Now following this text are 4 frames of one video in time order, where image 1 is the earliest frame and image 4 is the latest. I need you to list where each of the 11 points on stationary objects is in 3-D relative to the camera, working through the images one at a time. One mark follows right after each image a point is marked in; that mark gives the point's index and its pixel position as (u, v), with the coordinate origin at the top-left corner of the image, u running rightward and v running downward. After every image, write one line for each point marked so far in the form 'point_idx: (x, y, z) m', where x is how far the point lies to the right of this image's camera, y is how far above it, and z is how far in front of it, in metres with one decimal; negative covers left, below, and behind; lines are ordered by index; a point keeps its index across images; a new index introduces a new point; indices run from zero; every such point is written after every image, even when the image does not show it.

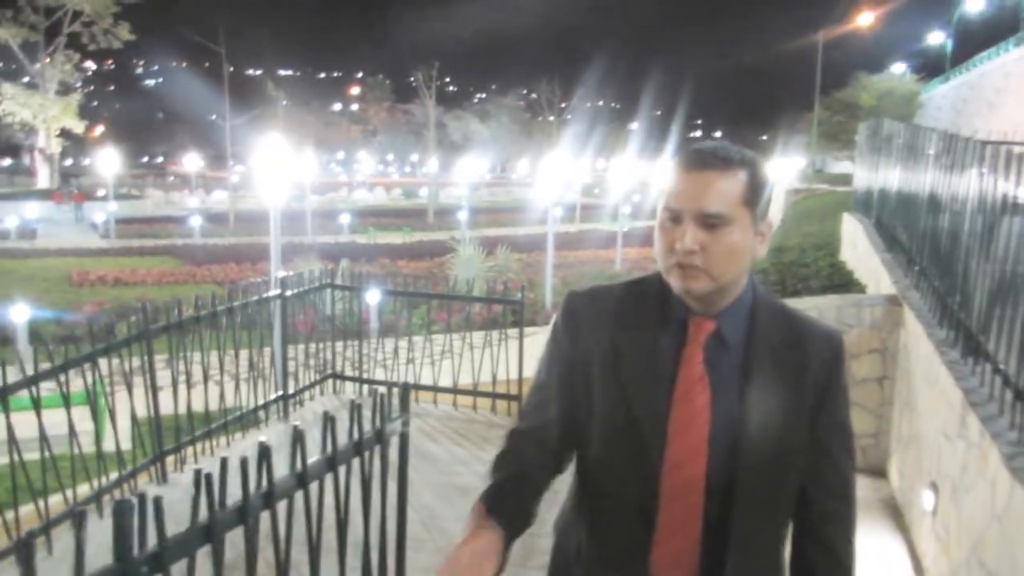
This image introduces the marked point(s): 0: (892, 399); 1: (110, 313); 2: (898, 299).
0: (+2.8, -0.8, +6.5) m
1: (-5.8, -0.4, +12.8) m
2: (+2.8, -0.1, +6.4) m
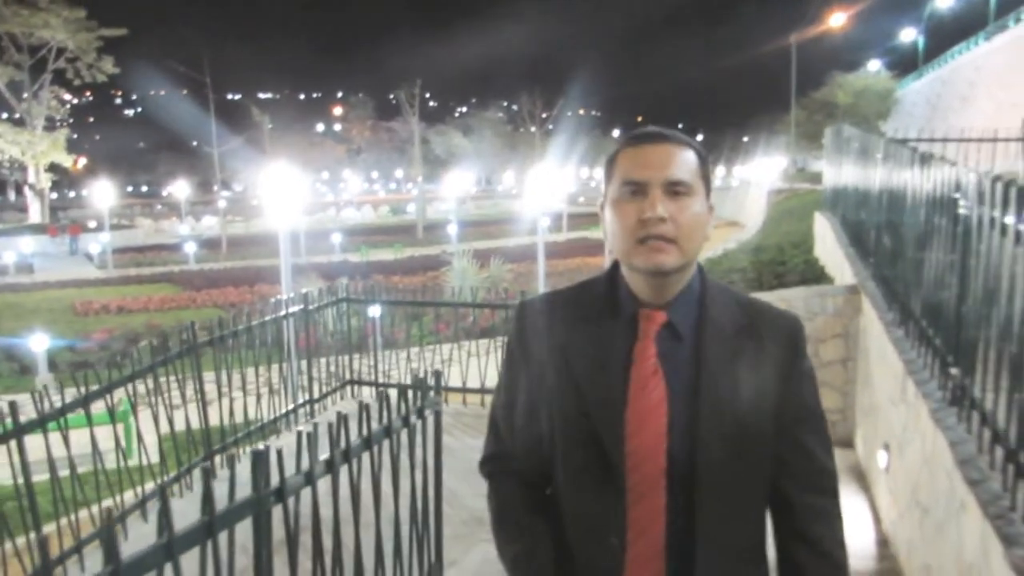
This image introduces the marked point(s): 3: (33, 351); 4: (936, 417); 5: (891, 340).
0: (+2.8, -0.7, +7.2) m
1: (-5.8, -0.8, +13.3) m
2: (+2.7, 0.0, +7.1) m
3: (-6.9, -0.9, +12.8) m
4: (+1.6, -0.5, +3.4) m
5: (+1.9, -0.3, +4.5) m
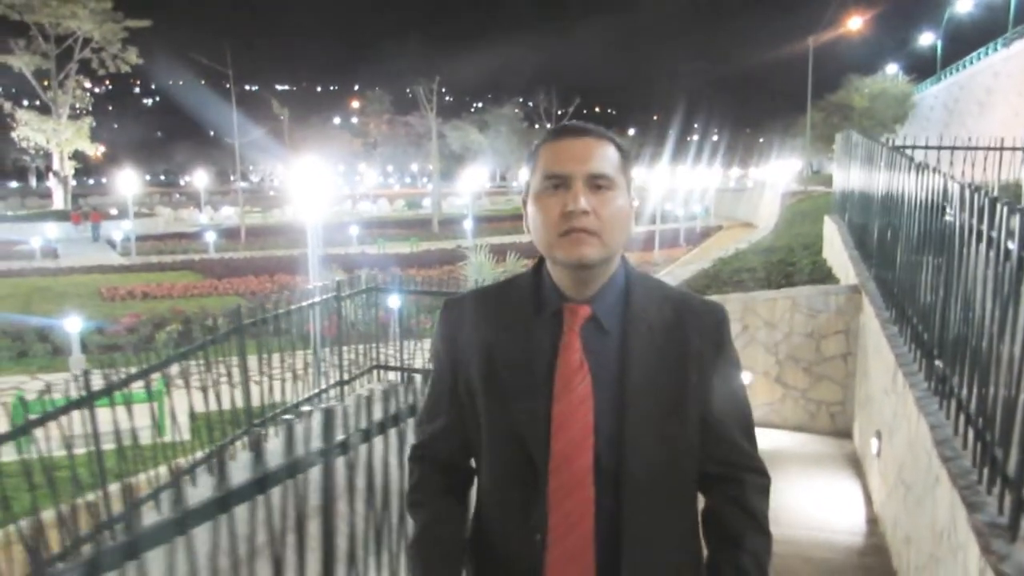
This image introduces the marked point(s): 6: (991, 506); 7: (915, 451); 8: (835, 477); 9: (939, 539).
0: (+2.9, -0.7, +7.5) m
1: (-5.6, -0.5, +13.8) m
2: (+2.9, 0.0, +7.4) m
3: (-6.6, -0.7, +13.3) m
4: (+1.7, -0.5, +3.8) m
5: (+2.0, -0.3, +4.9) m
6: (+1.5, -0.7, +2.8) m
7: (+1.7, -0.7, +3.7) m
8: (+2.0, -1.2, +5.6) m
9: (+1.5, -0.9, +3.2) m
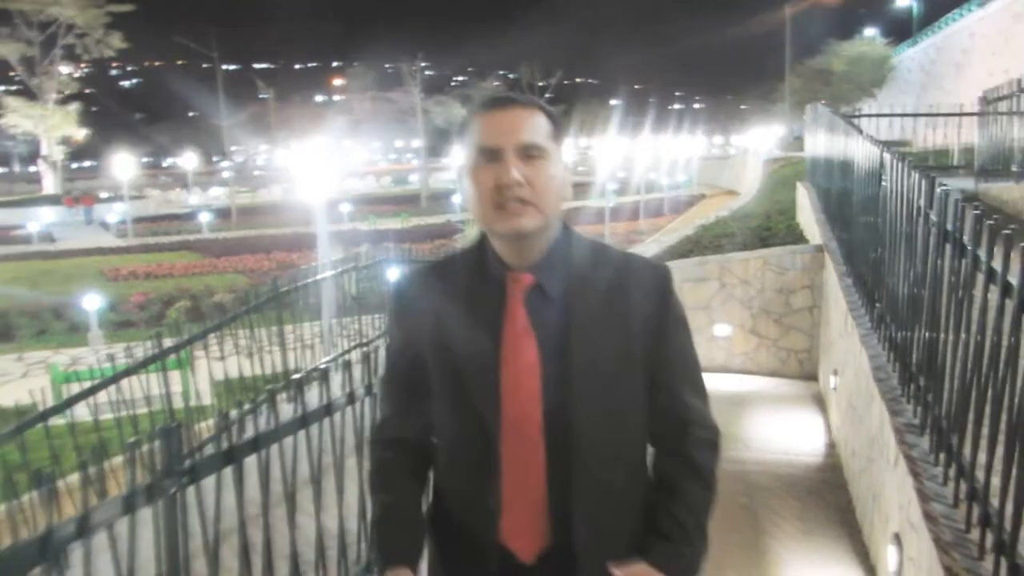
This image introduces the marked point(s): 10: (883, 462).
0: (+2.9, -0.4, +8.3) m
1: (-5.7, -0.2, +14.4) m
2: (+2.9, +0.4, +8.1) m
3: (-6.7, -0.4, +13.9) m
4: (+1.8, -0.3, +4.5) m
5: (+2.1, 0.0, +5.6) m
6: (+1.6, -0.5, +3.5) m
7: (+1.7, -0.5, +4.4) m
8: (+2.1, -0.9, +6.3) m
9: (+1.6, -0.7, +3.9) m
10: (+1.5, -0.7, +3.7) m
